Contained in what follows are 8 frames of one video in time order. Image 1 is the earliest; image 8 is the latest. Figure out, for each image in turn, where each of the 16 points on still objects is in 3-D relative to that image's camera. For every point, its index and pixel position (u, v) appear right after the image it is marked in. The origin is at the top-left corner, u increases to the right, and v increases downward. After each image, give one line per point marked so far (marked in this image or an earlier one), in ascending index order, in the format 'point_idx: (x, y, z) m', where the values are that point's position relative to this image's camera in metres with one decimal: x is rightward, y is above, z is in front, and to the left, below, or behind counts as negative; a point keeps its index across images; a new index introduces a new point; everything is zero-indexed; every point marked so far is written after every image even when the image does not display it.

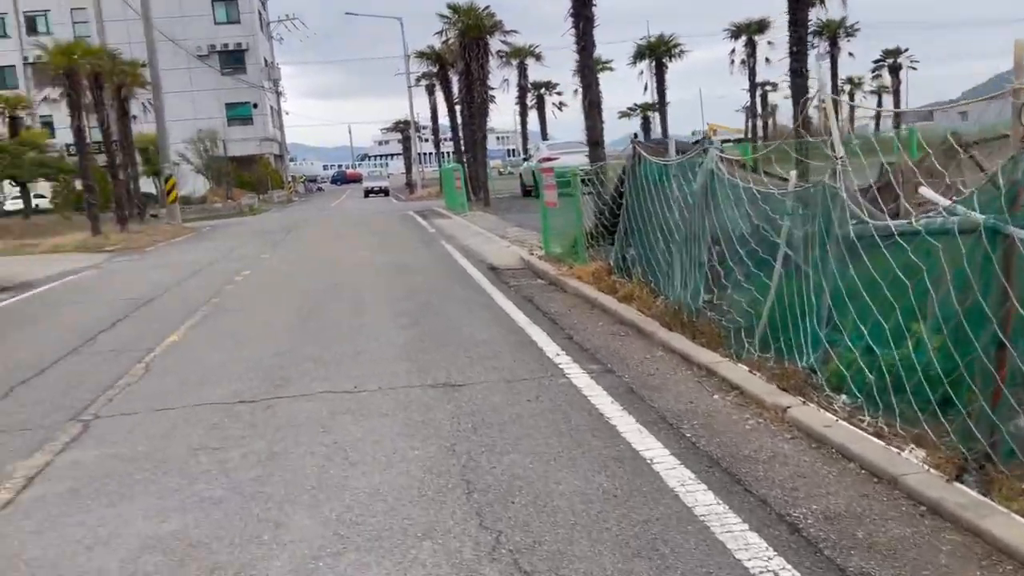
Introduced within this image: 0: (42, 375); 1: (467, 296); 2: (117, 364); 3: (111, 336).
0: (-4.3, -0.8, +7.7) m
1: (-0.6, -0.1, +10.4) m
2: (-3.8, -0.7, +7.9) m
3: (-4.5, -0.5, +9.3) m
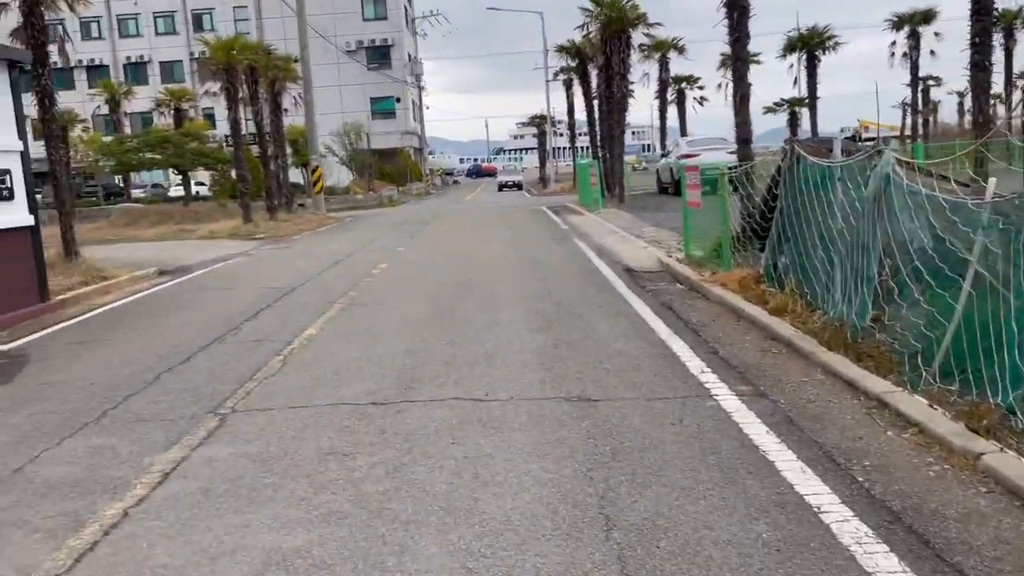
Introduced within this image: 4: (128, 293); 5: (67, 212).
0: (-3.1, -0.7, +7.9) m
1: (+1.1, -0.1, +10.0) m
2: (-2.5, -0.6, +8.0) m
3: (-3.0, -0.4, +9.5) m
4: (-6.4, -0.1, +13.9) m
5: (-7.8, +1.3, +14.6) m
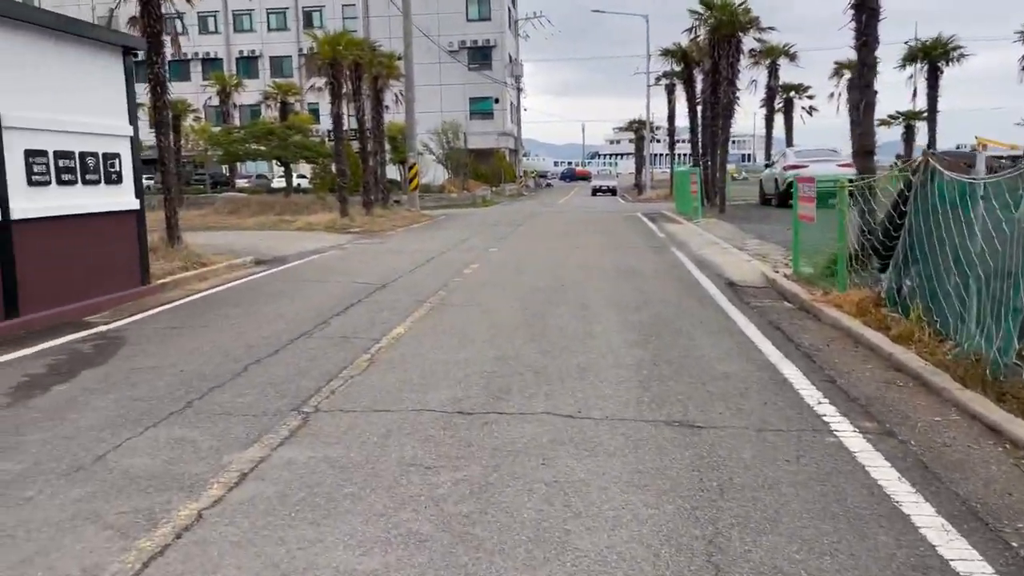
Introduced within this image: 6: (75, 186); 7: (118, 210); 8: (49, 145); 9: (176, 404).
0: (-2.2, -0.6, +7.8) m
1: (+2.2, -0.3, +9.4) m
2: (-1.6, -0.6, +7.9) m
3: (-1.9, -0.4, +9.4) m
4: (-4.9, +0.1, +14.1) m
5: (-6.1, +1.6, +14.9) m
6: (-5.7, +1.3, +10.8) m
7: (-5.6, +1.1, +11.7) m
8: (-5.8, +1.8, +10.3) m
9: (-2.5, -0.9, +6.2) m
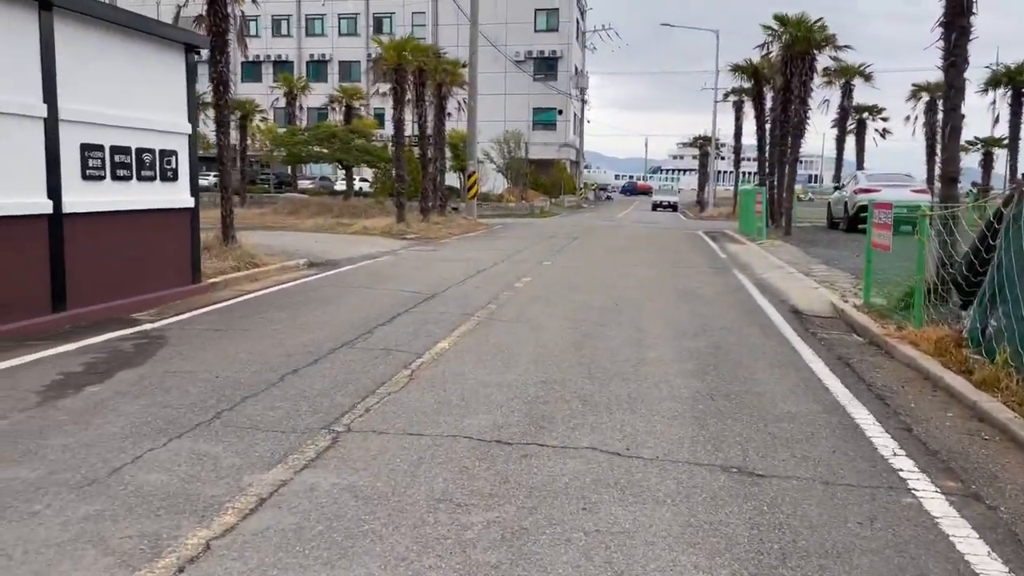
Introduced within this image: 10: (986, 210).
0: (-1.8, -0.7, +7.5) m
1: (+2.7, -0.6, +8.8) m
2: (-1.2, -0.7, +7.5) m
3: (-1.4, -0.5, +9.1) m
4: (-4.0, +0.1, +14.0) m
5: (-5.1, +1.6, +14.9) m
6: (-5.0, +1.4, +10.7) m
7: (-4.8, +1.1, +11.6) m
8: (-5.0, +1.8, +10.2) m
9: (-2.2, -0.9, +5.9) m
10: (+5.0, +0.8, +8.7) m
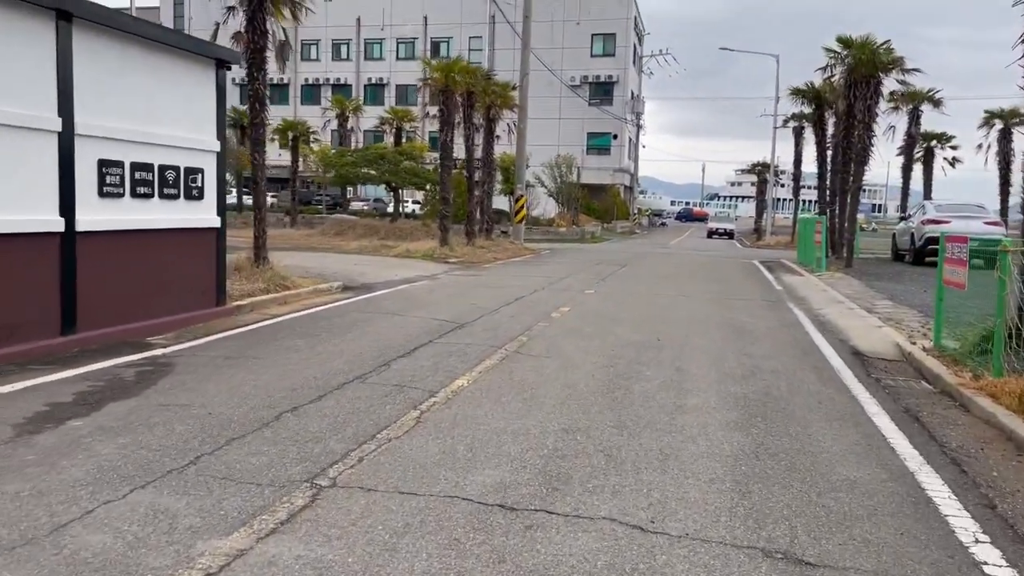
0: (-1.6, -0.9, +6.8) m
1: (+3.0, -1.0, +7.9) m
2: (-1.0, -1.0, +6.9) m
3: (-1.1, -0.8, +8.4) m
4: (-3.4, -0.3, +13.5) m
5: (-4.4, +1.2, +14.5) m
6: (-4.5, +1.1, +10.4) m
7: (-4.3, +0.8, +11.2) m
8: (-4.6, +1.6, +9.9) m
9: (-2.1, -1.1, +5.3) m
10: (+5.2, +0.4, +7.6) m
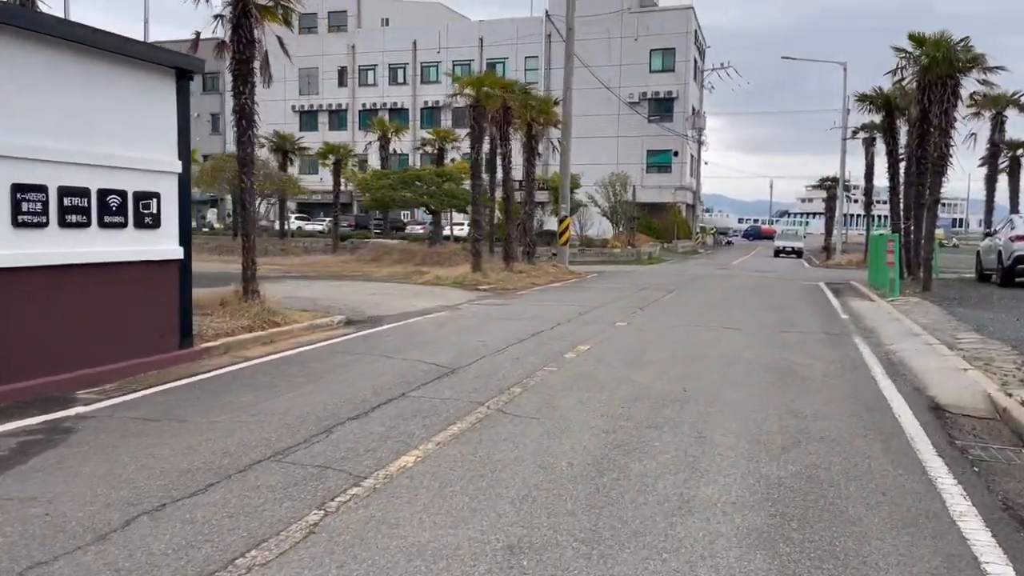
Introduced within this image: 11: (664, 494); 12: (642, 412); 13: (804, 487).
0: (-2.0, -1.3, +5.2) m
1: (+2.7, -1.3, +5.9) m
2: (-1.4, -1.3, +5.2) m
3: (-1.3, -1.2, +6.8) m
4: (-3.2, -0.8, +12.0) m
5: (-4.1, +0.7, +13.1) m
6: (-4.6, +0.6, +9.0) m
7: (-4.3, +0.3, +9.8) m
8: (-4.7, +1.1, +8.5) m
9: (-2.6, -1.4, +3.7) m
10: (+4.9, +0.1, +5.5) m
11: (+1.0, -1.3, +5.4) m
12: (+1.2, -1.1, +7.6) m
13: (+2.0, -1.3, +5.6) m
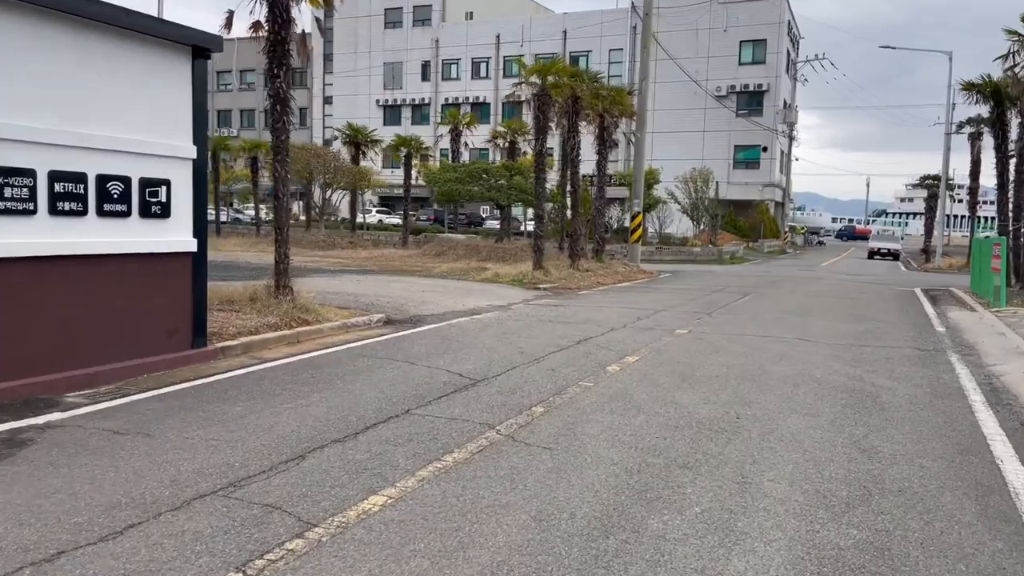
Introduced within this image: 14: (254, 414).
0: (-2.1, -1.3, +4.3) m
1: (+2.6, -1.5, +4.5) m
2: (-1.5, -1.3, +4.2) m
3: (-1.3, -1.2, +5.8) m
4: (-2.6, -0.8, +11.2) m
5: (-3.4, +0.7, +12.4) m
6: (-4.3, +0.7, +8.3) m
7: (-3.9, +0.4, +9.2) m
8: (-4.5, +1.2, +7.9) m
9: (-2.9, -1.4, +2.9) m
10: (+4.8, -0.1, +3.9) m
11: (+0.9, -1.4, +4.3) m
12: (+1.3, -1.2, +6.4) m
13: (+1.9, -1.4, +4.4) m
14: (-2.3, -1.1, +7.2) m
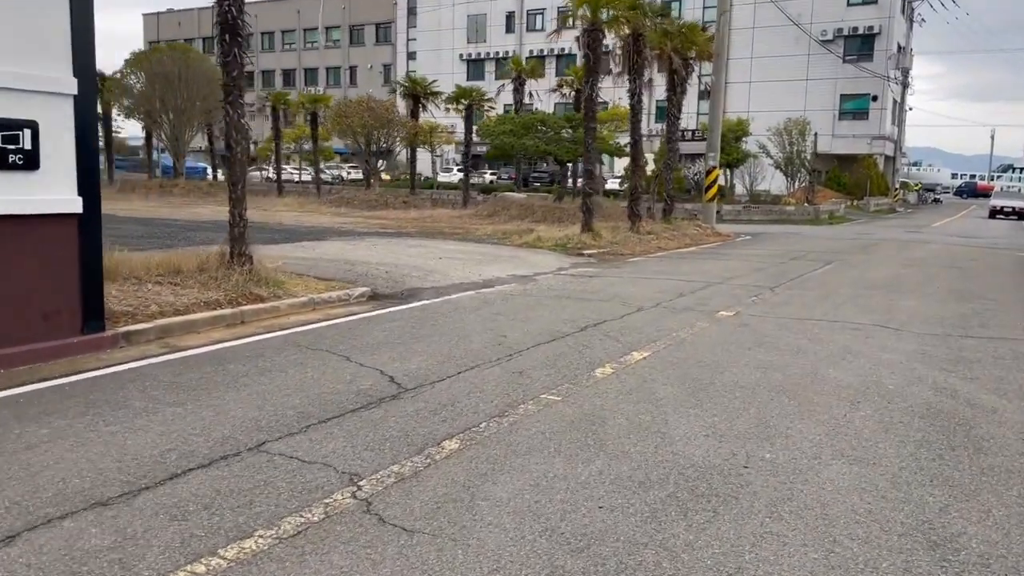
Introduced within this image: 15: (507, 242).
0: (-3.1, -1.3, +2.3) m
1: (+1.6, -1.5, +2.0) m
2: (-2.5, -1.4, +2.2) m
3: (-2.1, -1.2, +3.7) m
4: (-2.8, -0.5, +9.2) m
5: (-3.4, +1.1, +10.4) m
6: (-4.8, +0.9, +6.5) m
7: (-4.3, +0.6, +7.3) m
8: (-5.0, +1.4, +6.1) m
9: (-4.0, -1.5, +1.0) m
10: (+3.7, -0.2, +1.1) m
11: (-0.1, -1.5, +1.9) m
12: (+0.5, -1.2, +4.0) m
13: (+0.9, -1.5, +1.9) m
14: (-2.9, -0.9, +5.3) m
15: (-0.1, +1.1, +19.1) m
